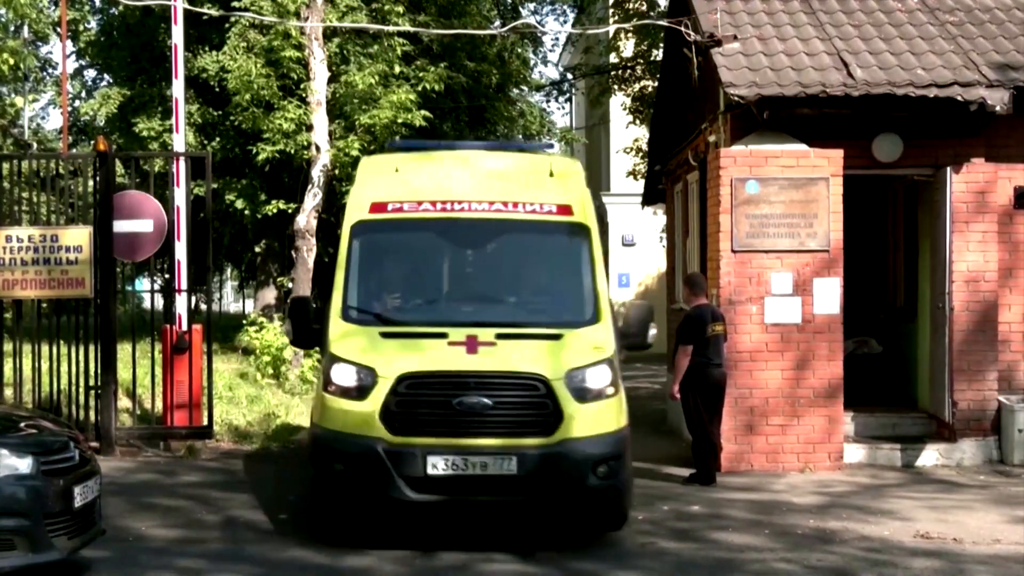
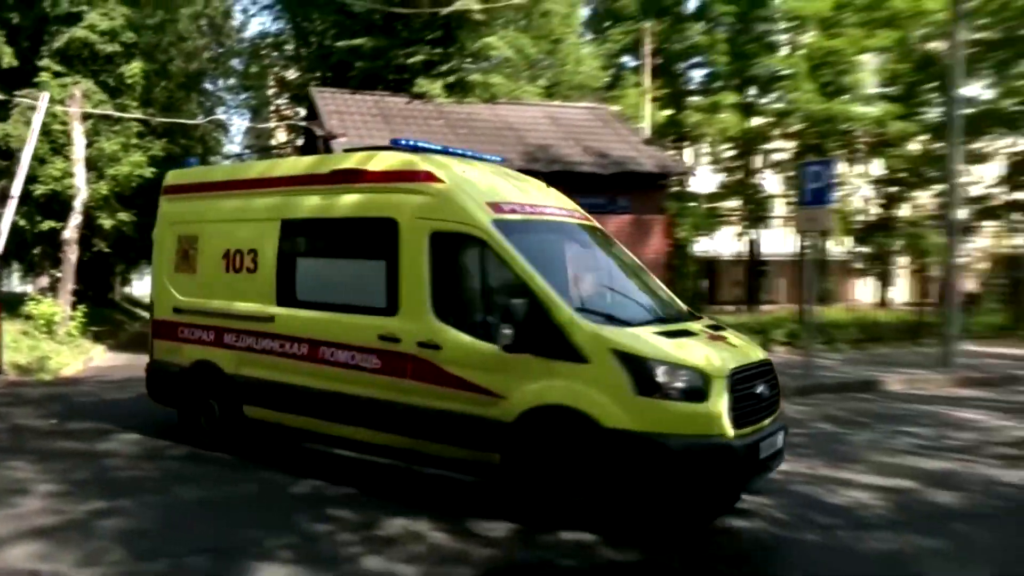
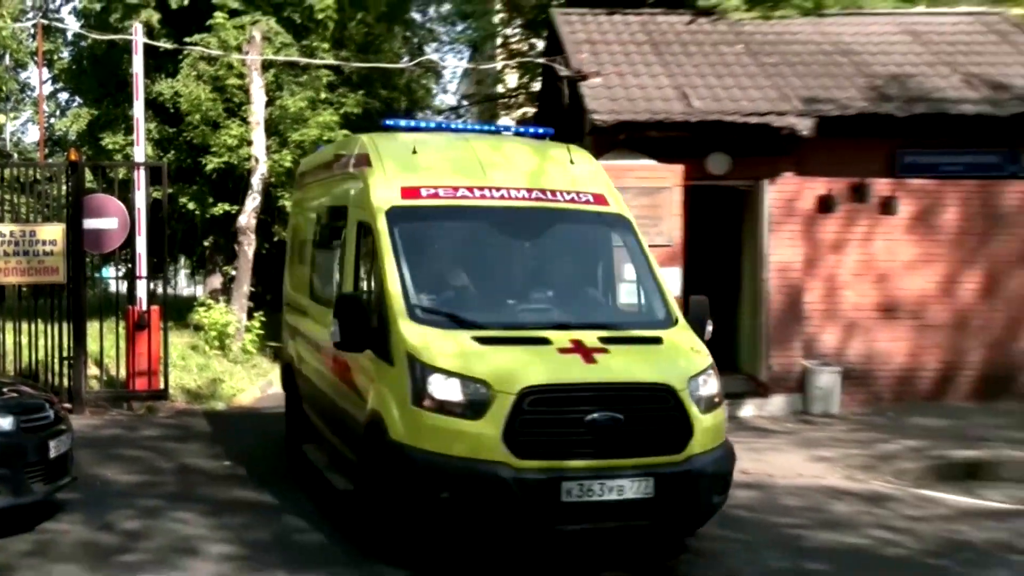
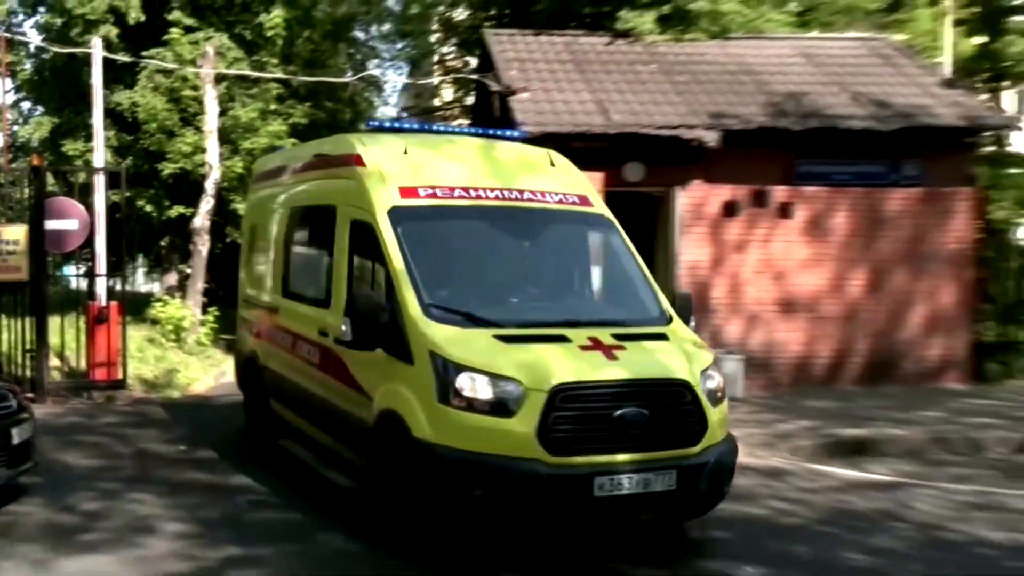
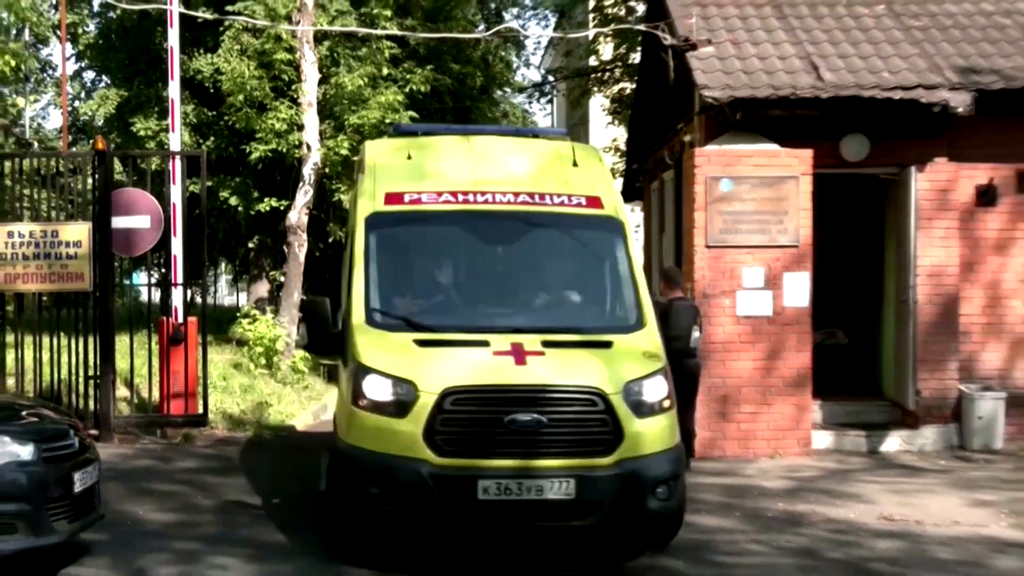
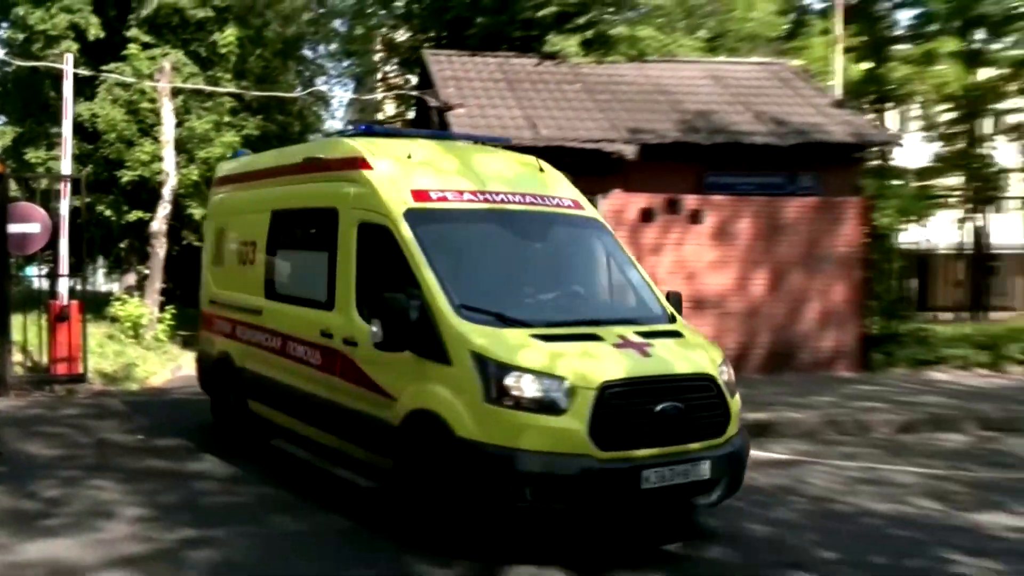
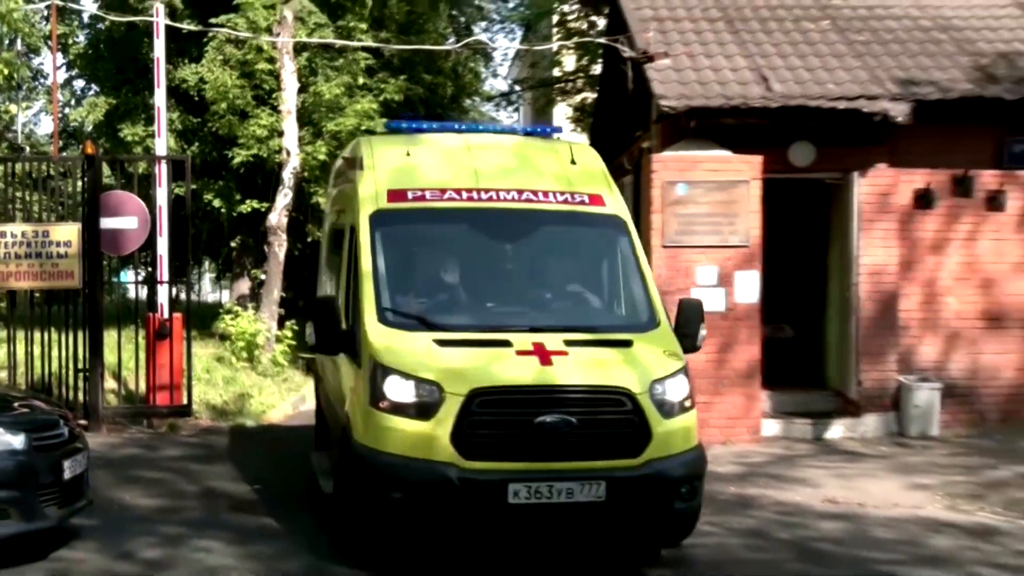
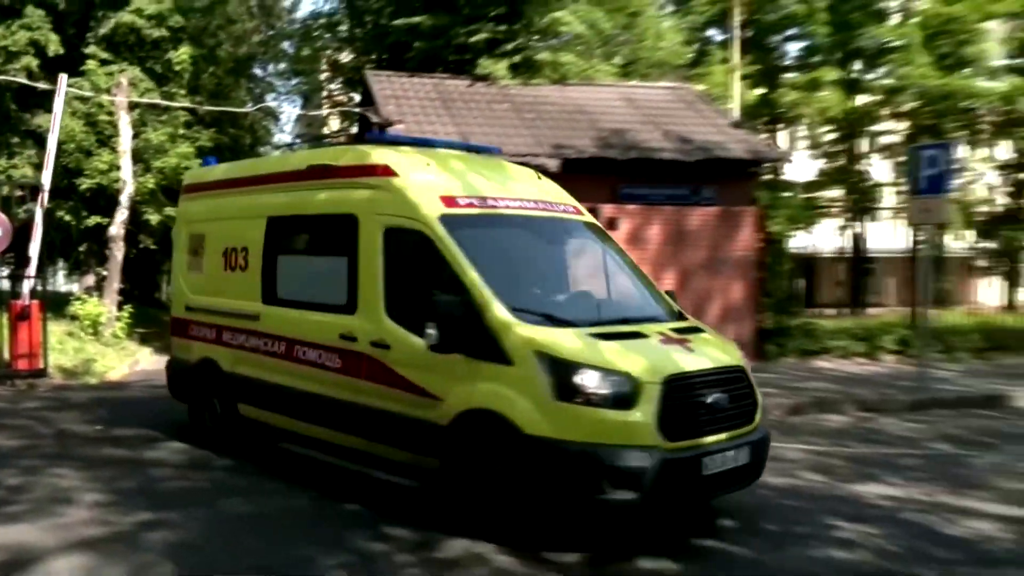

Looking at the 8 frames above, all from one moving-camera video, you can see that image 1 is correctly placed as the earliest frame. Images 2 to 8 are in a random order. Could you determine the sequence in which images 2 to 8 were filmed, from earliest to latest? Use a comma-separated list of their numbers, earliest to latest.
5, 7, 3, 4, 6, 8, 2
